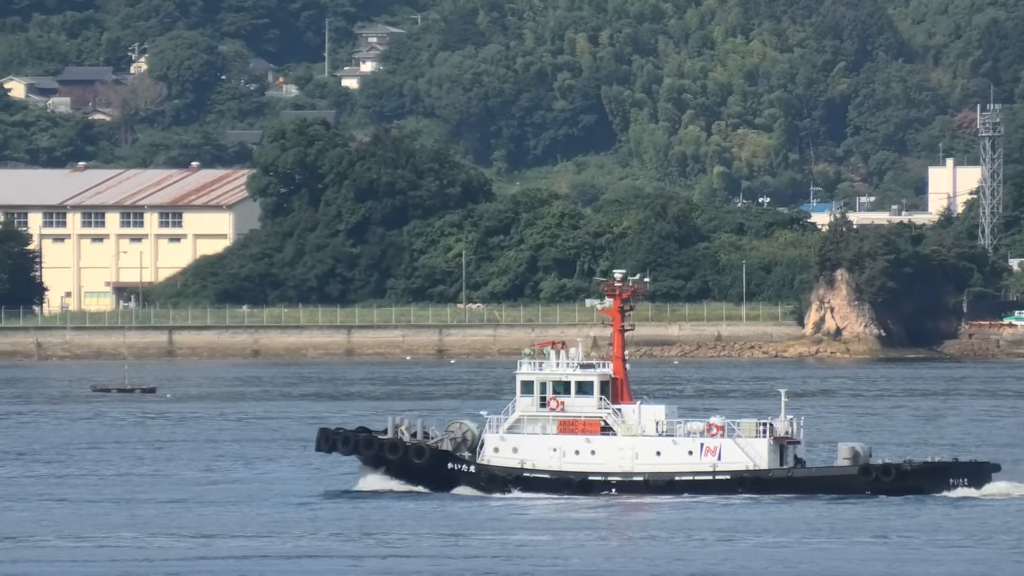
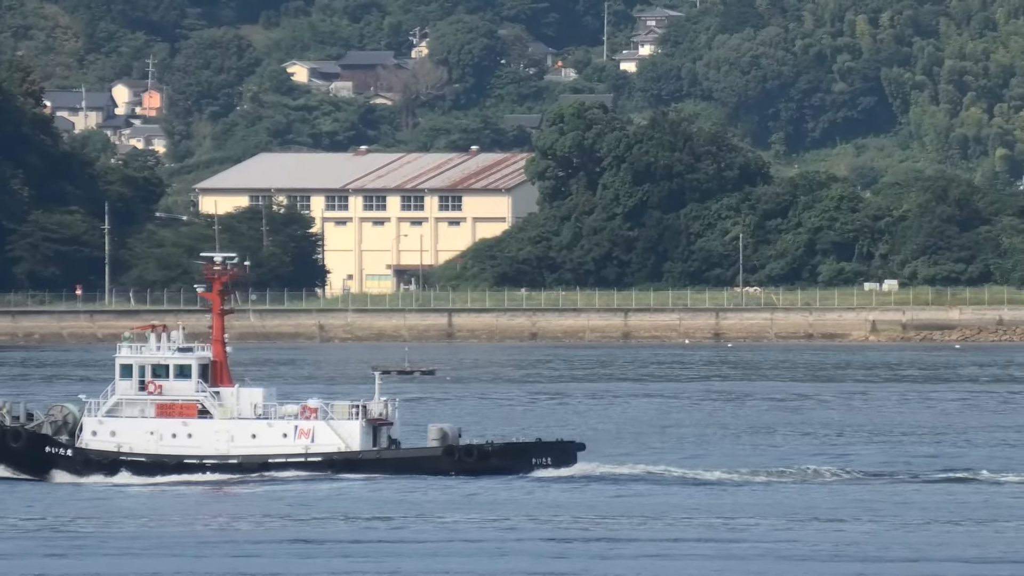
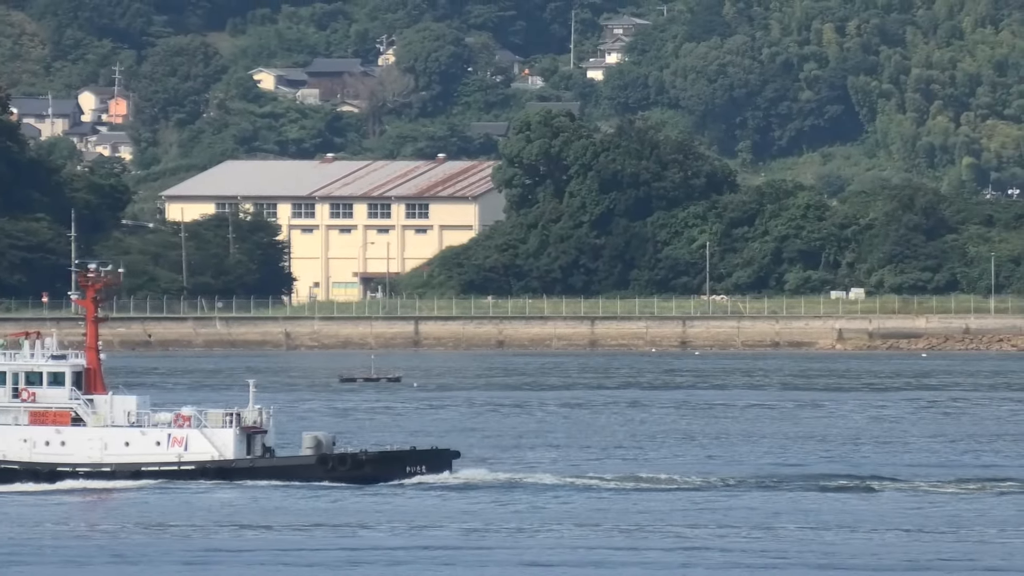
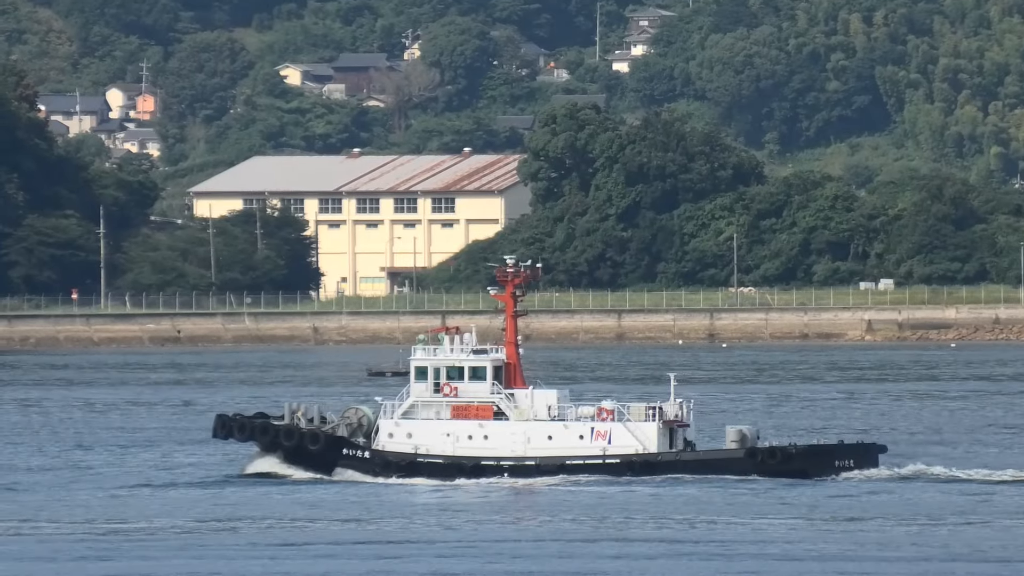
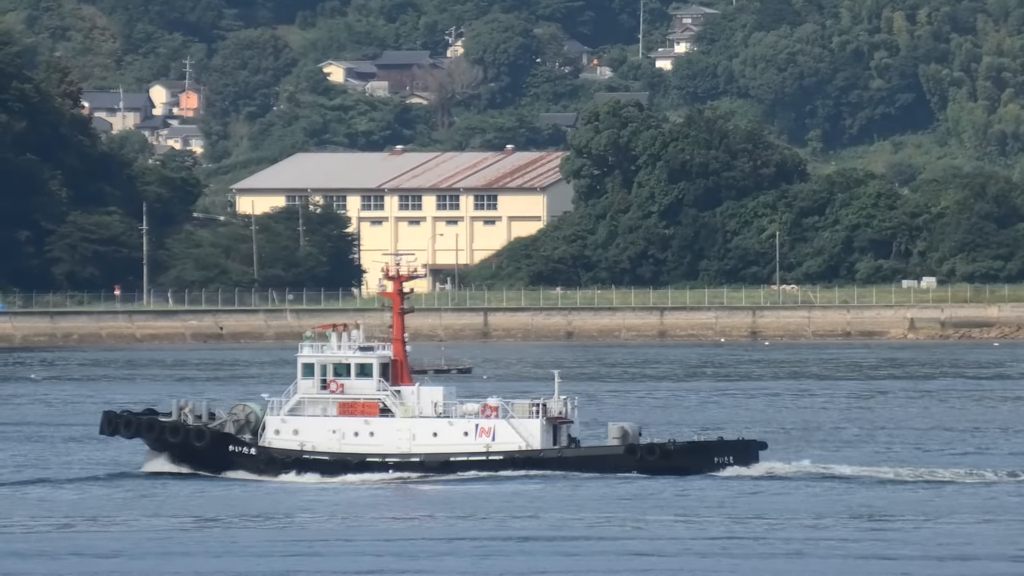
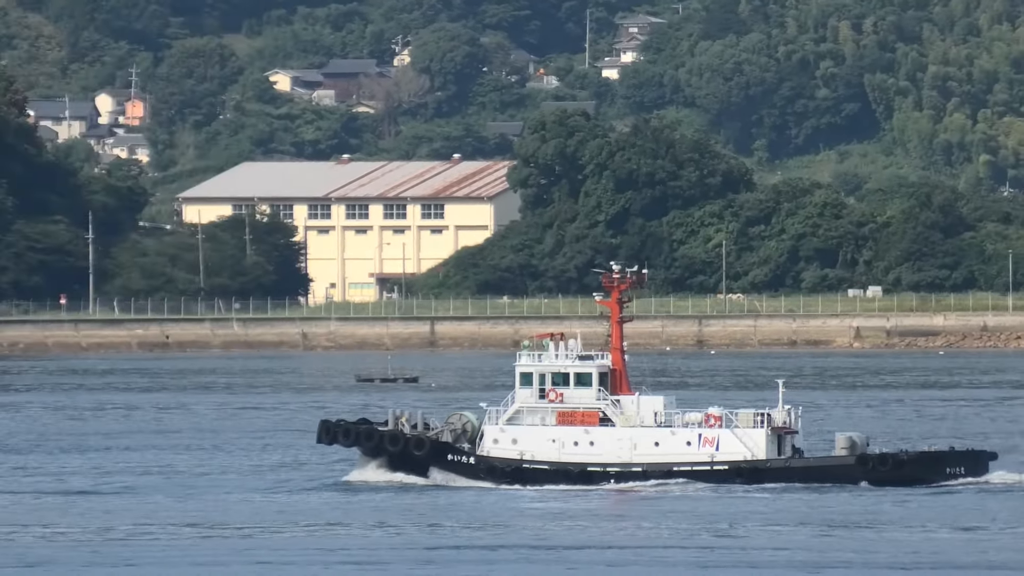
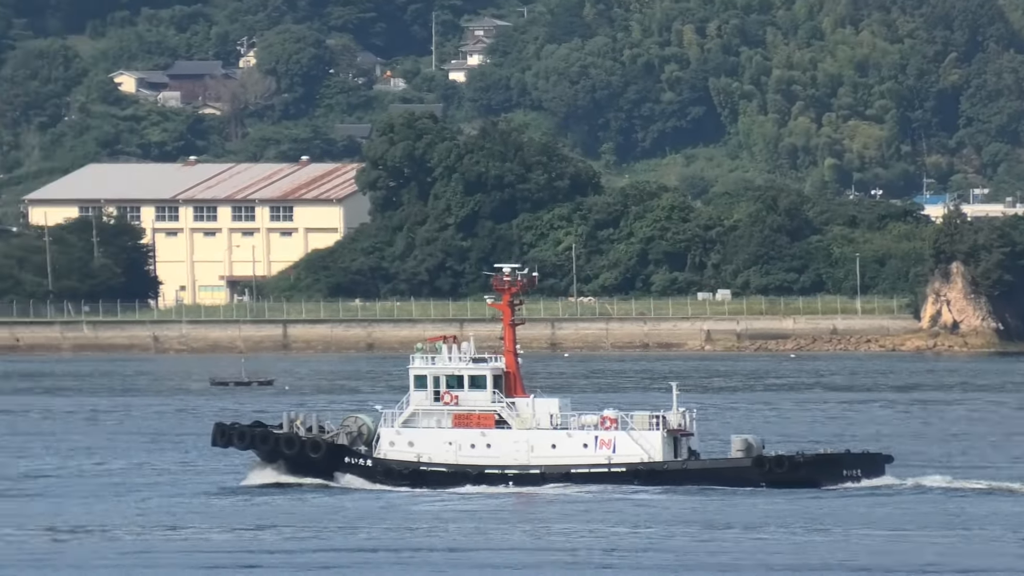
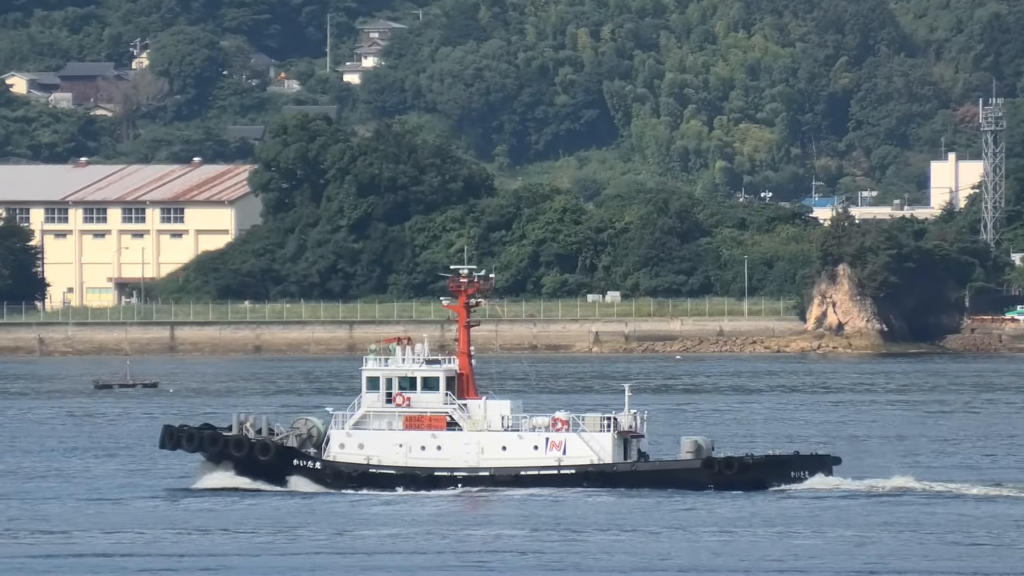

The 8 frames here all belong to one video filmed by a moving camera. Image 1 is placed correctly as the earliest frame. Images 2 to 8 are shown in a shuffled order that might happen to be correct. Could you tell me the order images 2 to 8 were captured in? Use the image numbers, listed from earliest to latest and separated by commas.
8, 7, 6, 4, 5, 2, 3
